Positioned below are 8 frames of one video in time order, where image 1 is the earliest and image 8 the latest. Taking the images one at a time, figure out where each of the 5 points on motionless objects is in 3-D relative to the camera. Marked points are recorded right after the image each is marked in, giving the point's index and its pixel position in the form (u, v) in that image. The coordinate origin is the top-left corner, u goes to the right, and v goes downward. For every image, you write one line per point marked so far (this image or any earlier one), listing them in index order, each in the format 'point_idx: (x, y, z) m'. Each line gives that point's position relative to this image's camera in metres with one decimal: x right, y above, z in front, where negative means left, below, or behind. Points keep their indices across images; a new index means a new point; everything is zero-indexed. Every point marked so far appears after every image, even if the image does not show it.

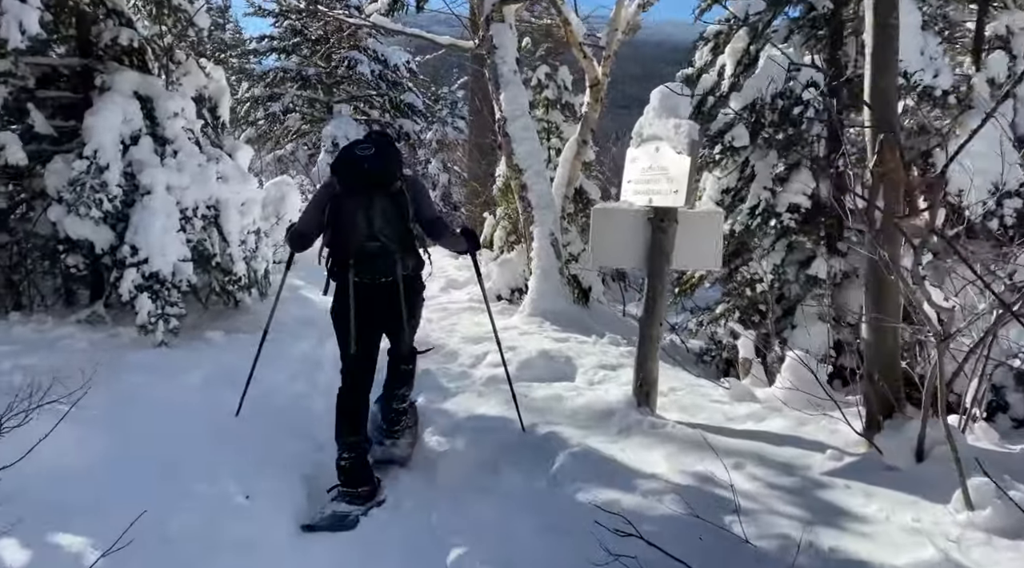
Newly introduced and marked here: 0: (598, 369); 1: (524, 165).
0: (+0.8, -0.8, +7.4) m
1: (+0.2, +1.6, +10.2) m
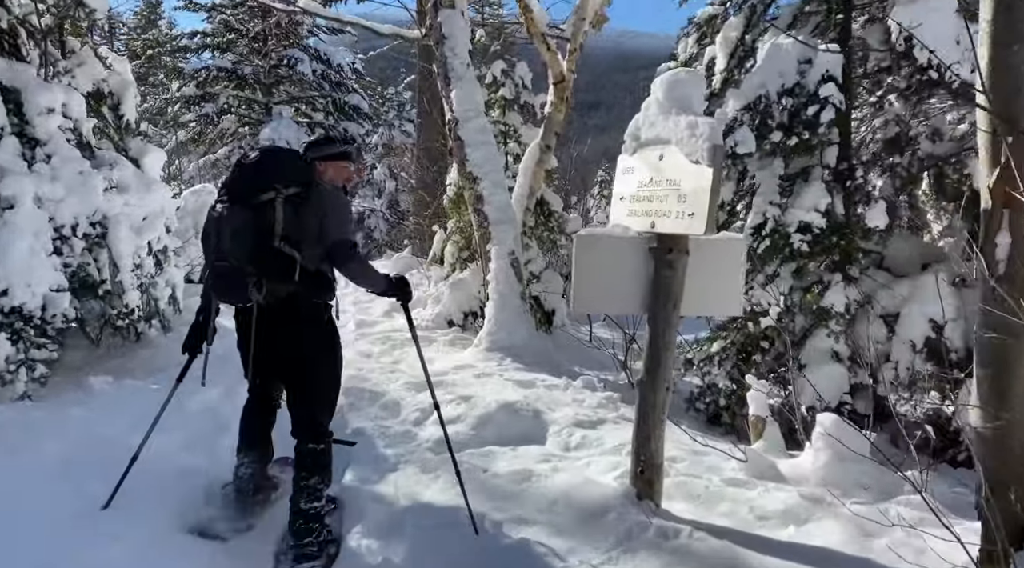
0: (+0.5, -1.1, +6.0) m
1: (-0.4, +1.3, +8.8) m
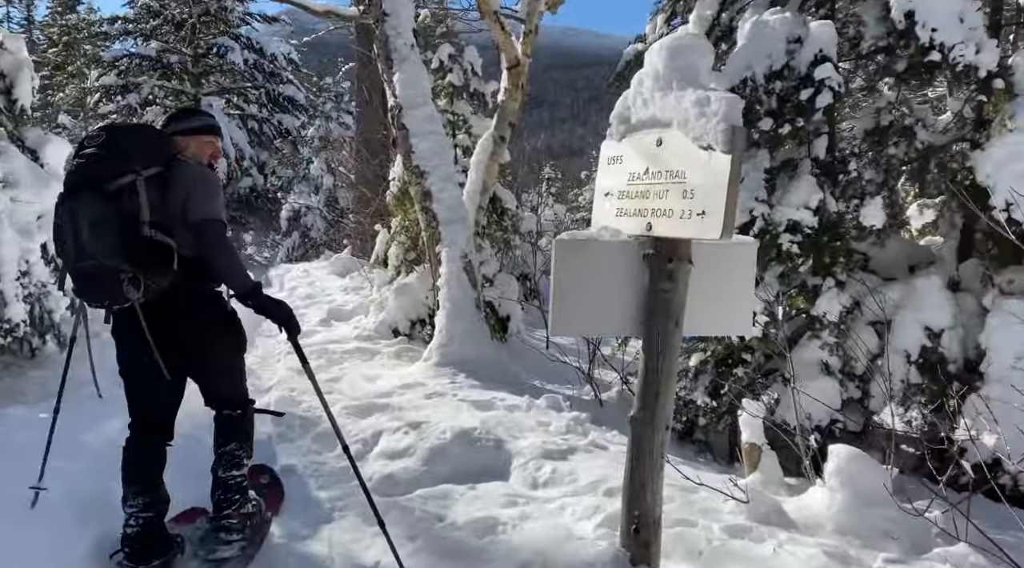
0: (+0.2, -1.2, +5.2) m
1: (-0.9, +1.2, +7.9) m
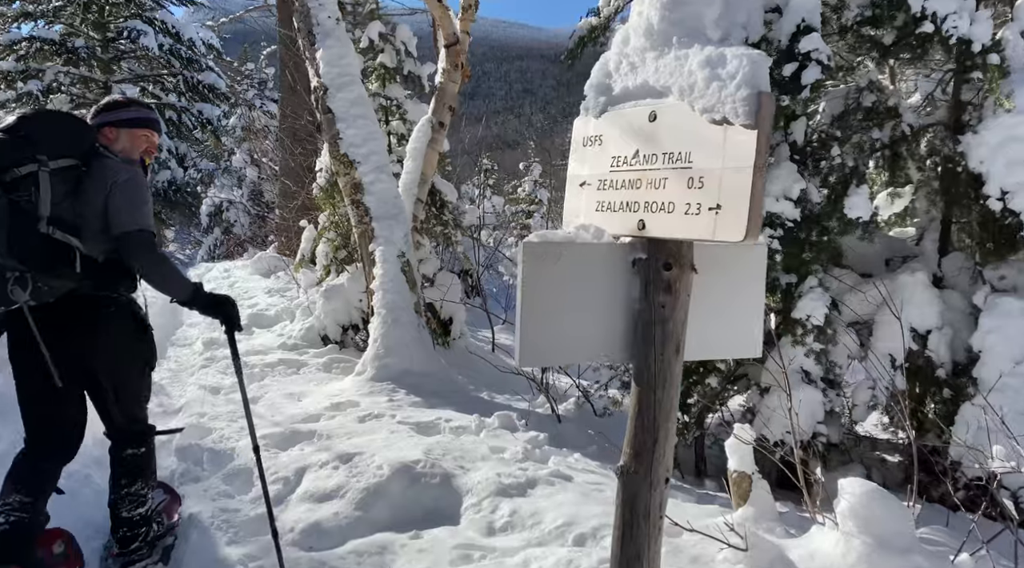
0: (-0.1, -1.2, +4.4) m
1: (-1.4, +1.2, +7.0) m
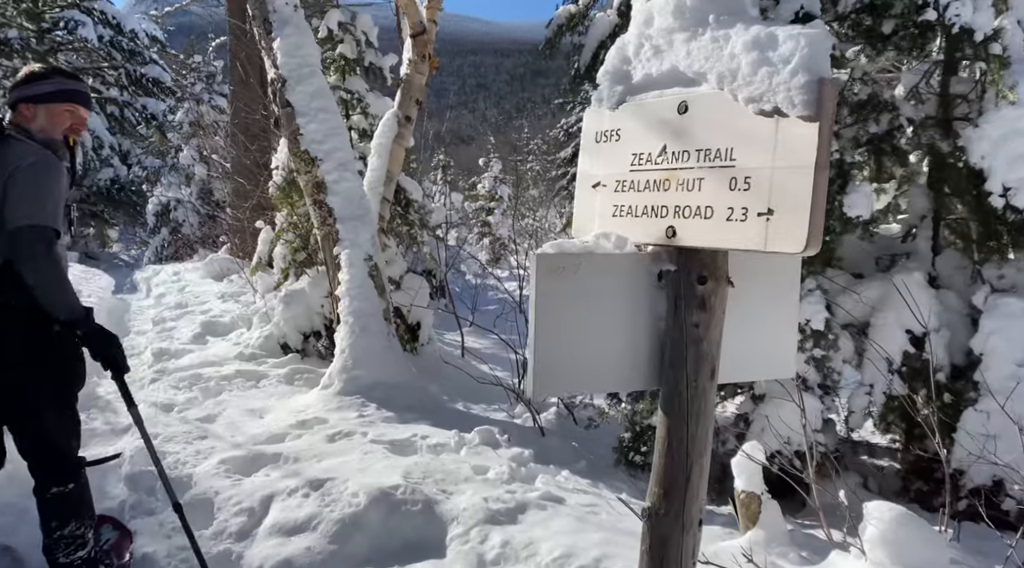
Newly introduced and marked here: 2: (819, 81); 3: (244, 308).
0: (-0.1, -1.3, +4.1) m
1: (-1.6, +1.1, +6.5) m
2: (+0.8, +0.5, +2.0) m
3: (-3.3, -0.3, +9.5) m
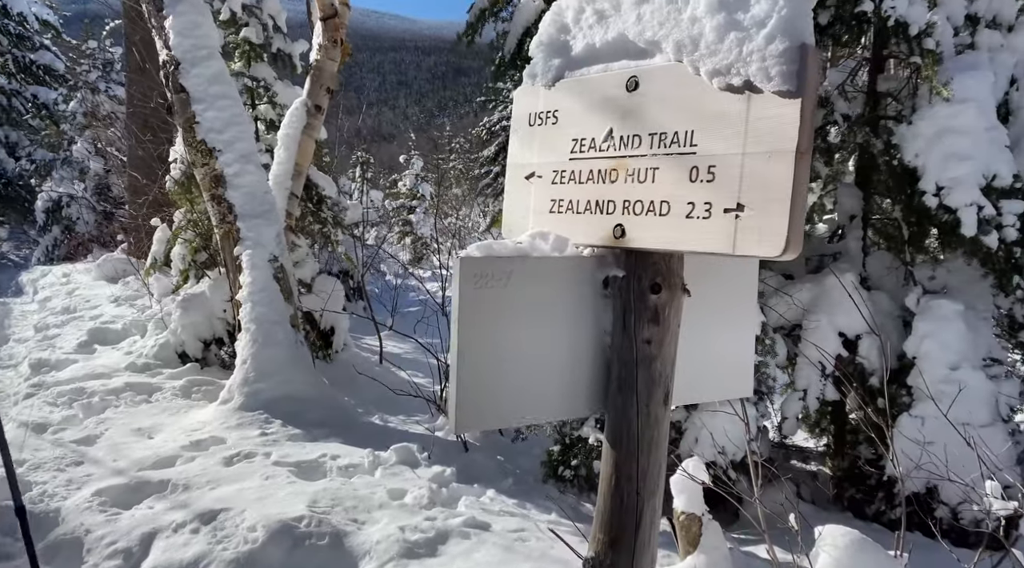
0: (-0.5, -1.3, +3.6) m
1: (-2.3, +1.1, +5.9) m
2: (+0.6, +0.5, +1.6) m
3: (-4.3, -0.3, +8.7) m
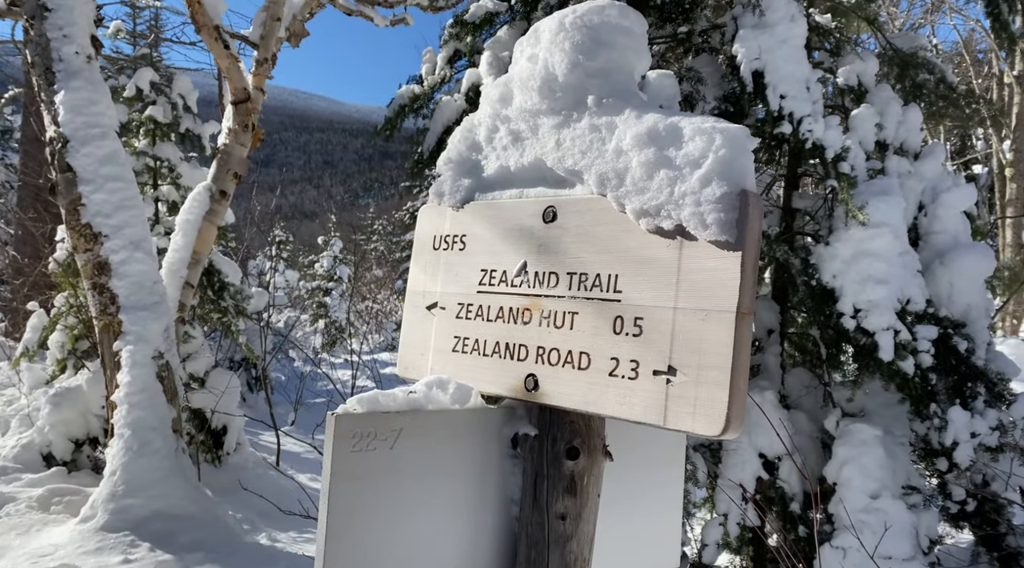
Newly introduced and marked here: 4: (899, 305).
0: (-1.0, -1.8, +3.1) m
1: (-2.9, +0.4, +5.4) m
2: (+0.4, +0.2, +1.4) m
3: (-5.2, -1.2, +7.9) m
4: (+2.0, -0.1, +4.0) m
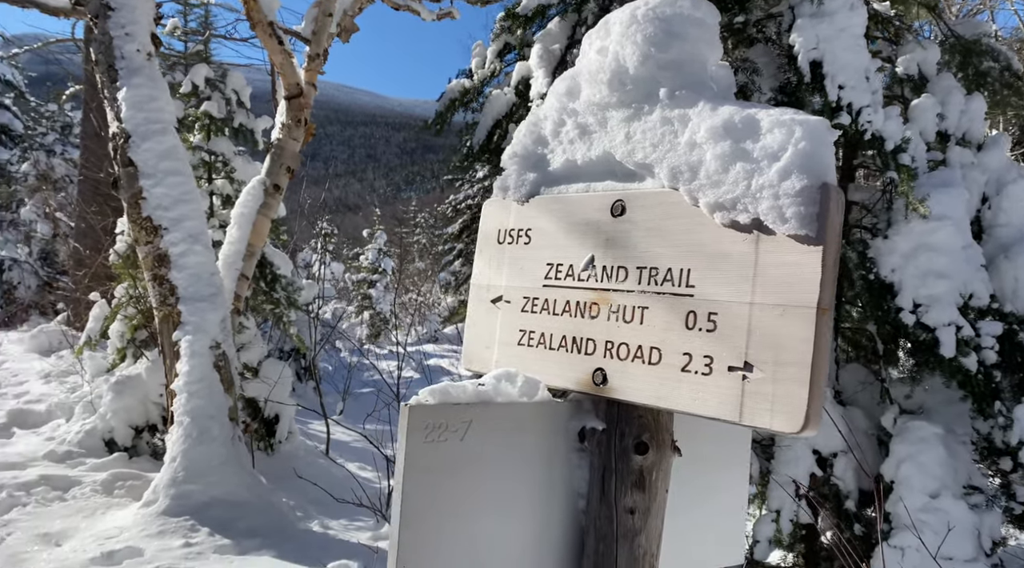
0: (-0.7, -1.8, +3.1) m
1: (-2.5, +0.5, +5.6) m
2: (+0.6, +0.2, +1.4) m
3: (-4.7, -1.1, +8.1) m
4: (+2.3, -0.1, +3.9) m
